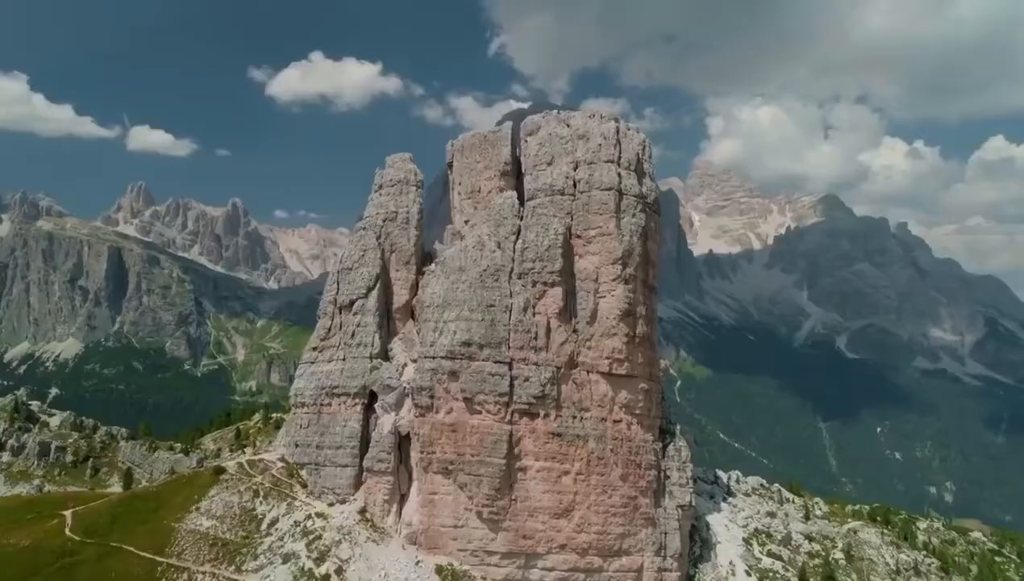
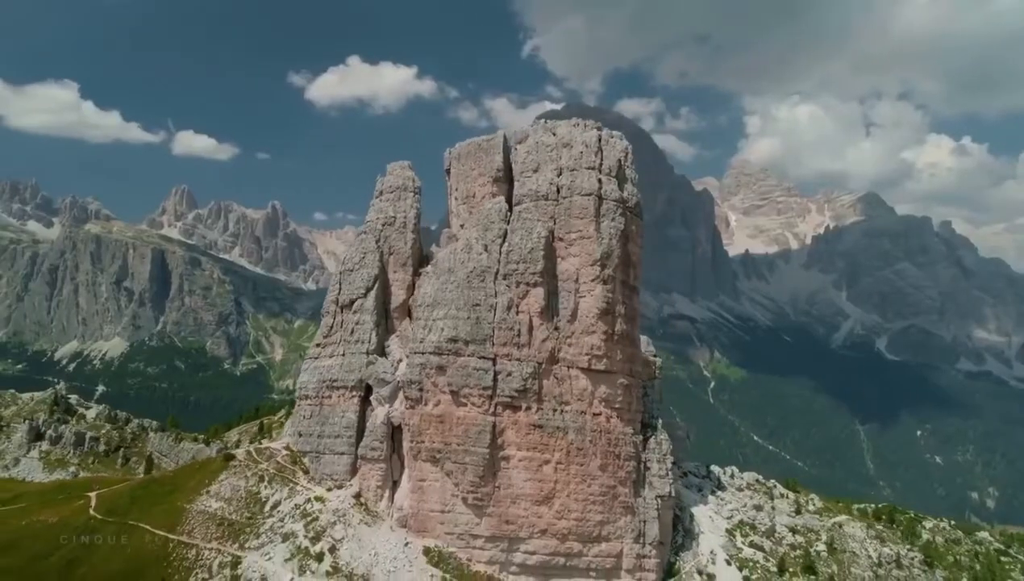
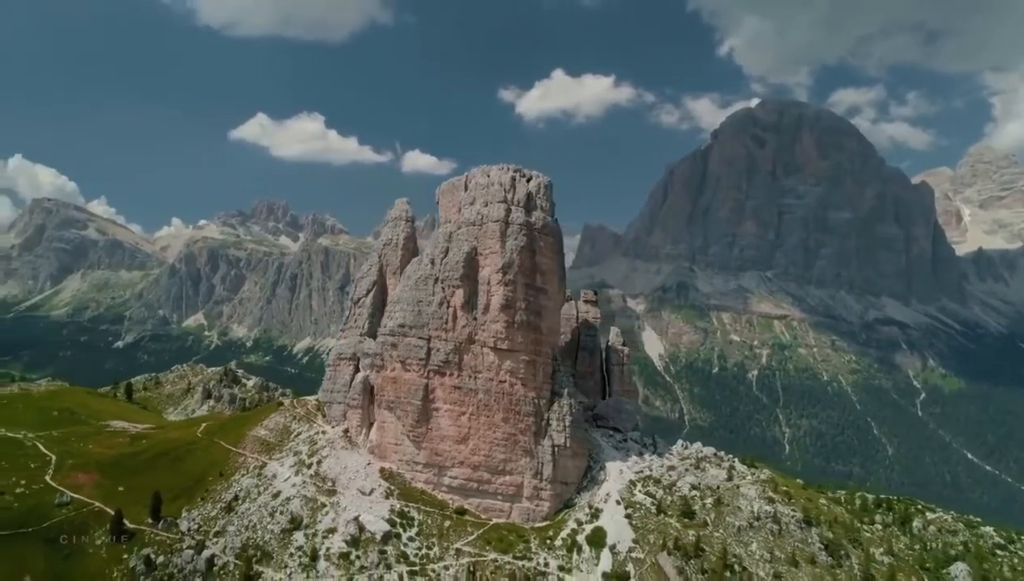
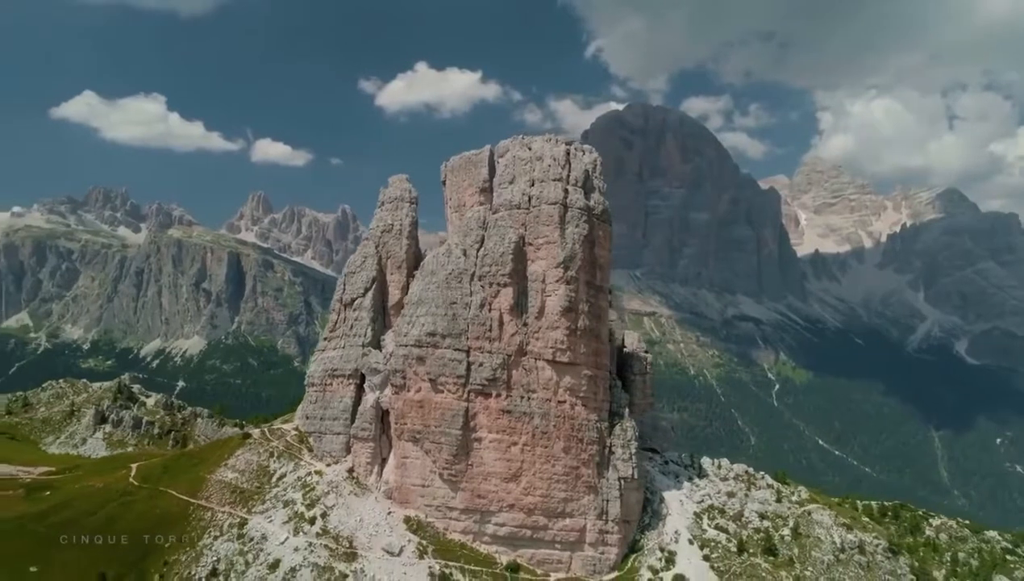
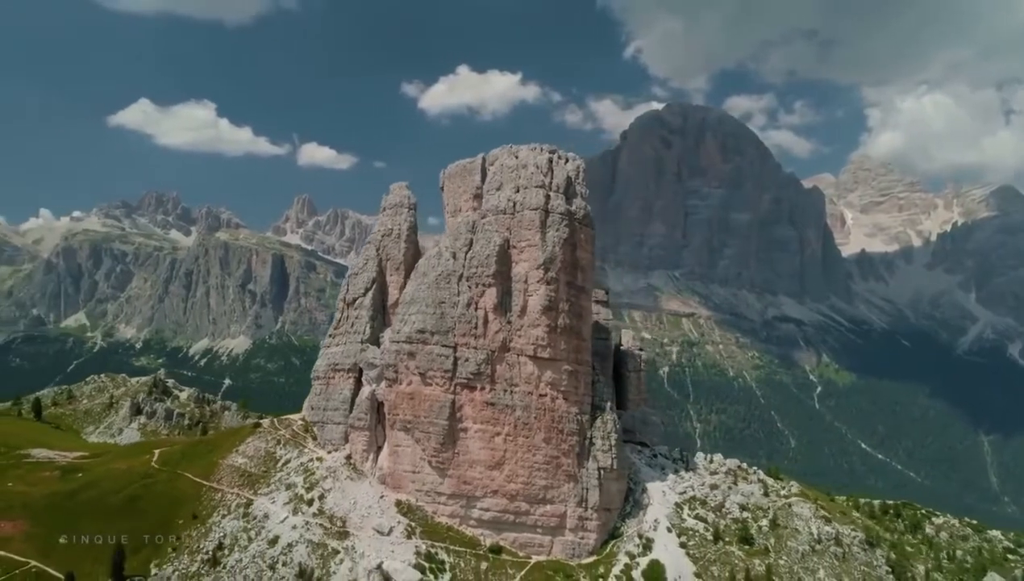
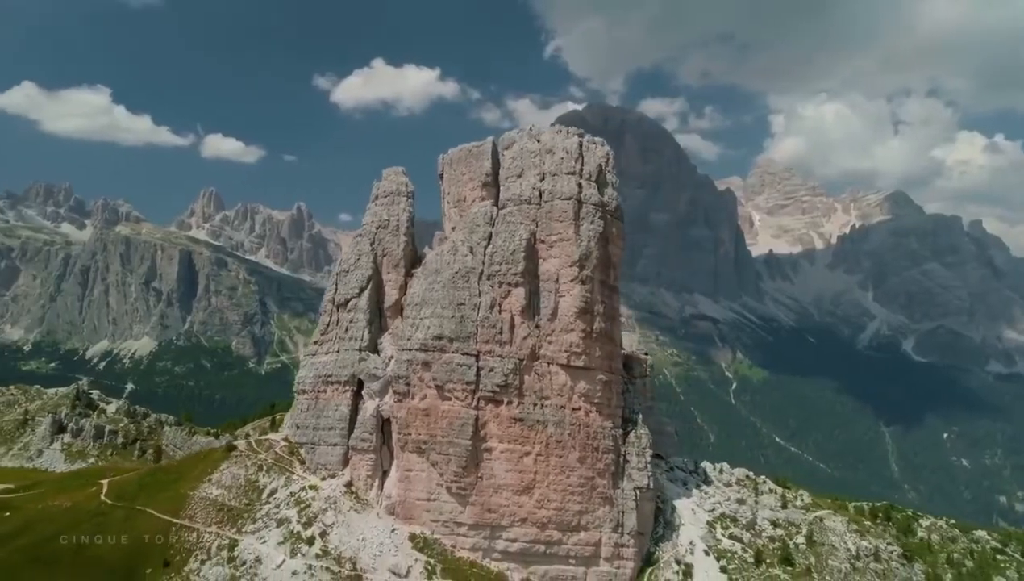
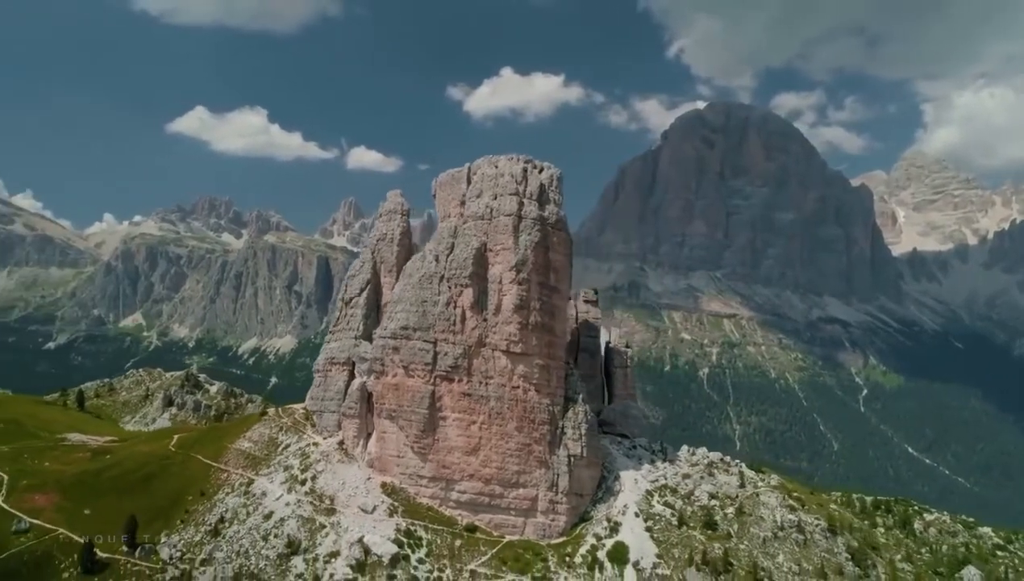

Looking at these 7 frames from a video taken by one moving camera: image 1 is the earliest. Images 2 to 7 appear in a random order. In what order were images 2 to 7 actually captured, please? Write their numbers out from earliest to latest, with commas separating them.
2, 6, 4, 5, 7, 3
